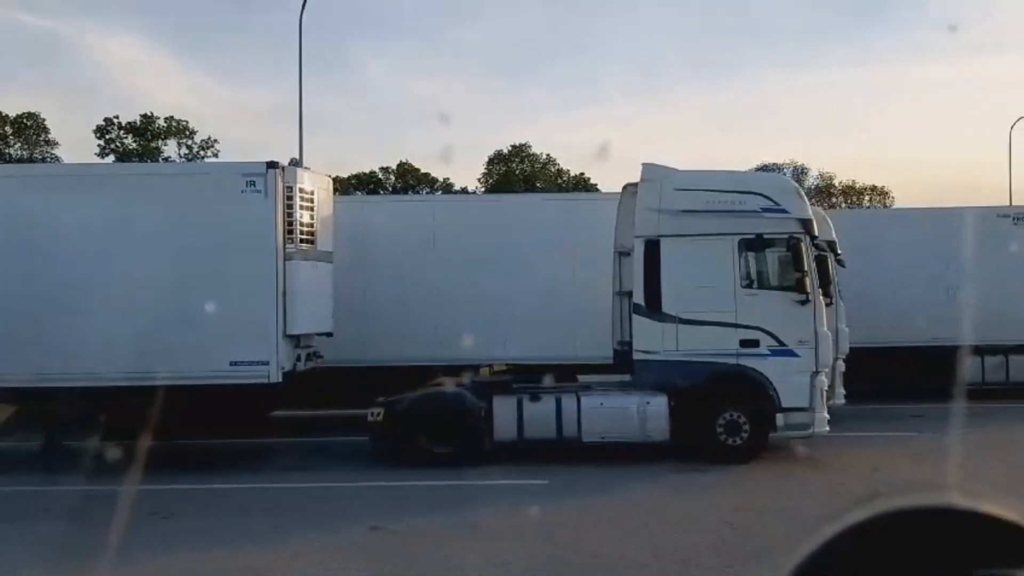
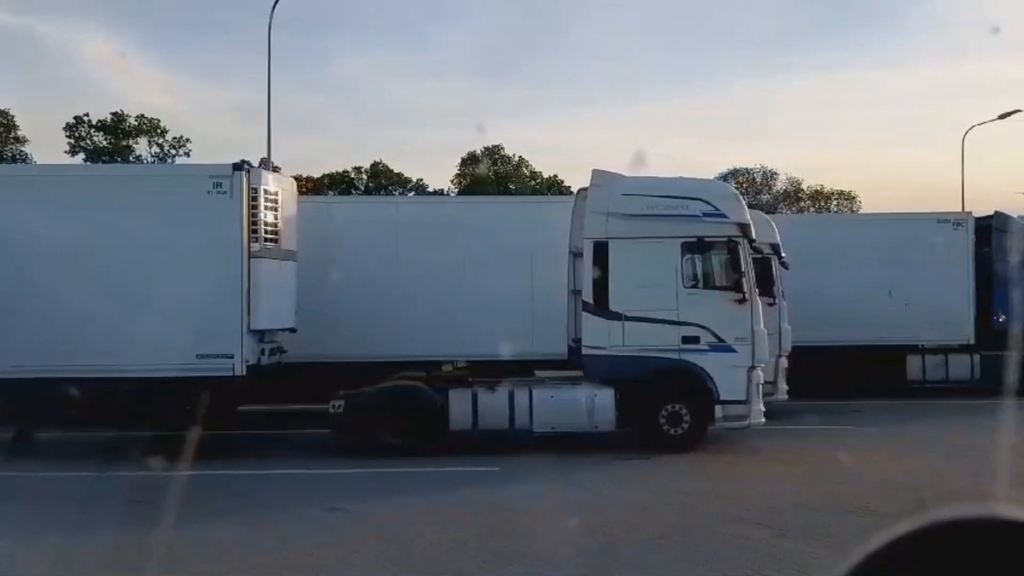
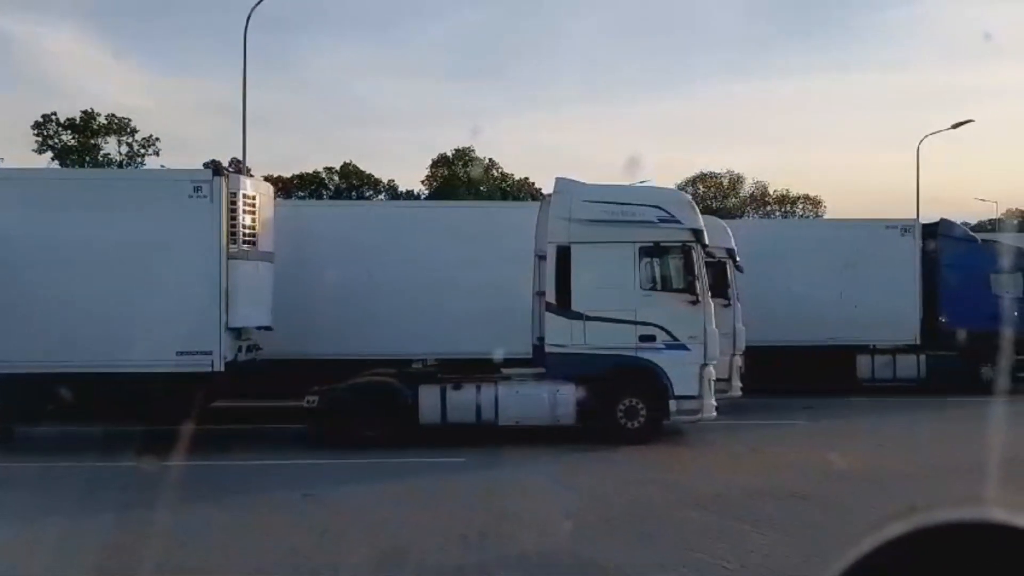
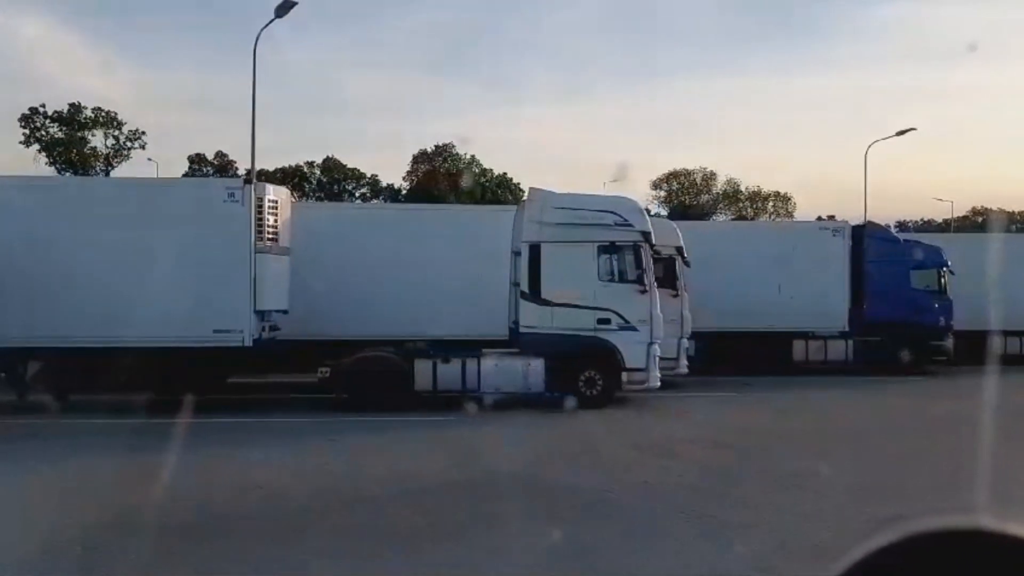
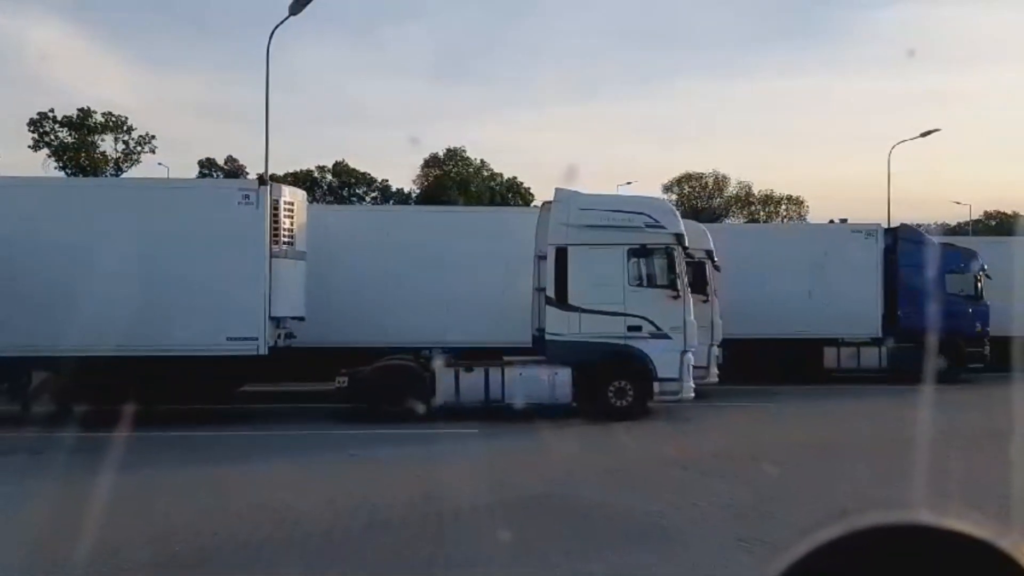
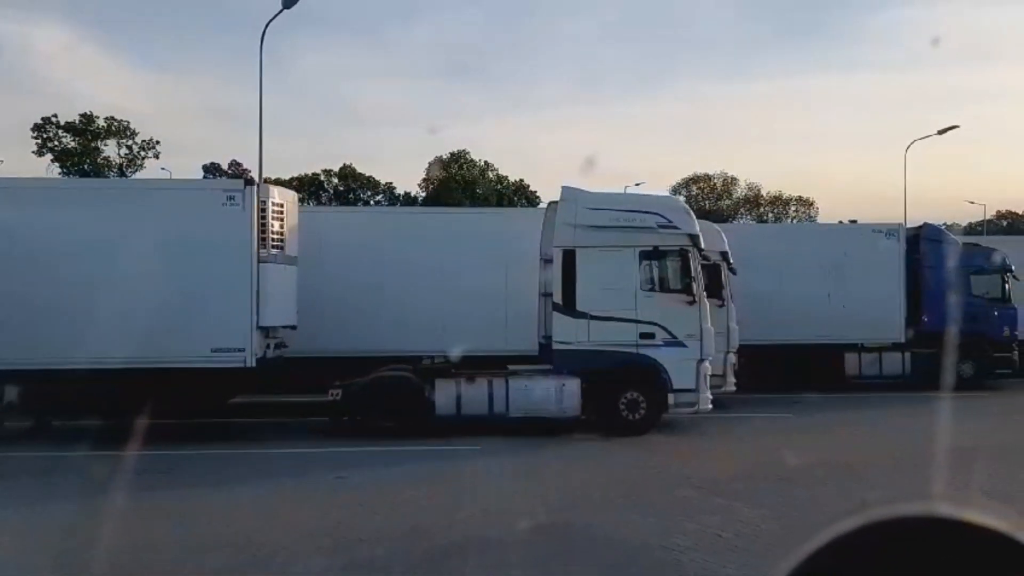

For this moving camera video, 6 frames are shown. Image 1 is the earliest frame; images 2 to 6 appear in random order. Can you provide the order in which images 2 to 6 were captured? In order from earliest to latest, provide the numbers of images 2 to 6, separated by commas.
2, 3, 6, 5, 4
